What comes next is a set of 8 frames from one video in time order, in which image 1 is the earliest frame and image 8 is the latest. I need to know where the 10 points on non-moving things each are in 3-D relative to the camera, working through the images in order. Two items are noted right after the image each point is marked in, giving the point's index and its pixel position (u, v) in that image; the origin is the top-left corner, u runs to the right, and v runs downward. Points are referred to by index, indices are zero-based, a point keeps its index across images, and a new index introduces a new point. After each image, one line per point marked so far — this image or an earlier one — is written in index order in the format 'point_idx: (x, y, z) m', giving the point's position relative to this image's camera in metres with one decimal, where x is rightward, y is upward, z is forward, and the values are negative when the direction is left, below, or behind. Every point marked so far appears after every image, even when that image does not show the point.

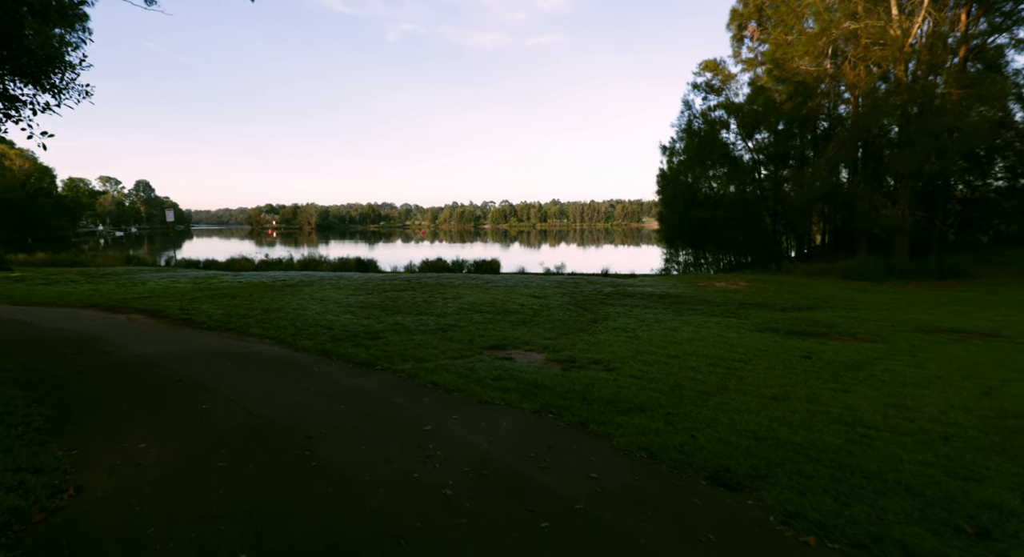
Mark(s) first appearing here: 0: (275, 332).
0: (-4.5, -1.1, +10.2) m
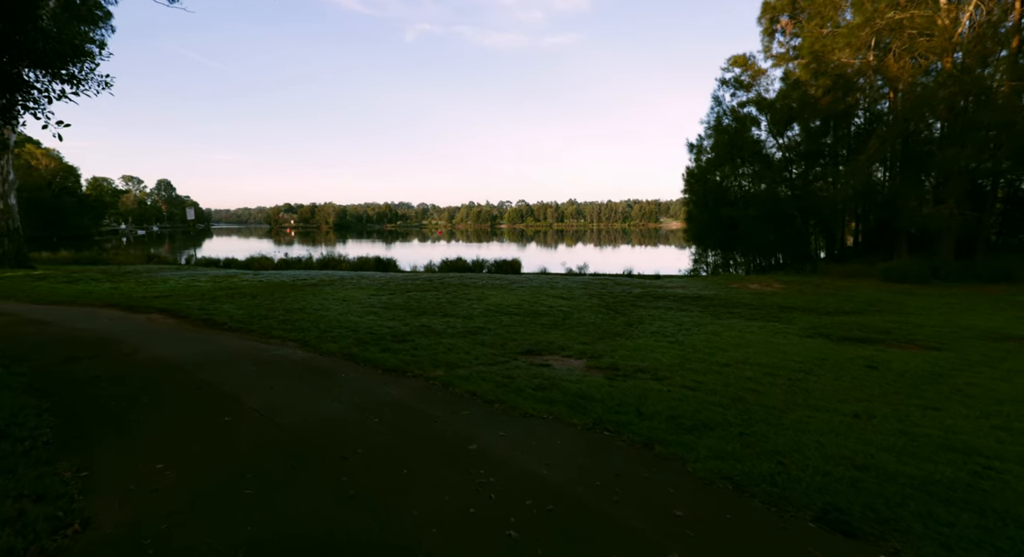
0: (-3.9, -1.1, +9.8) m
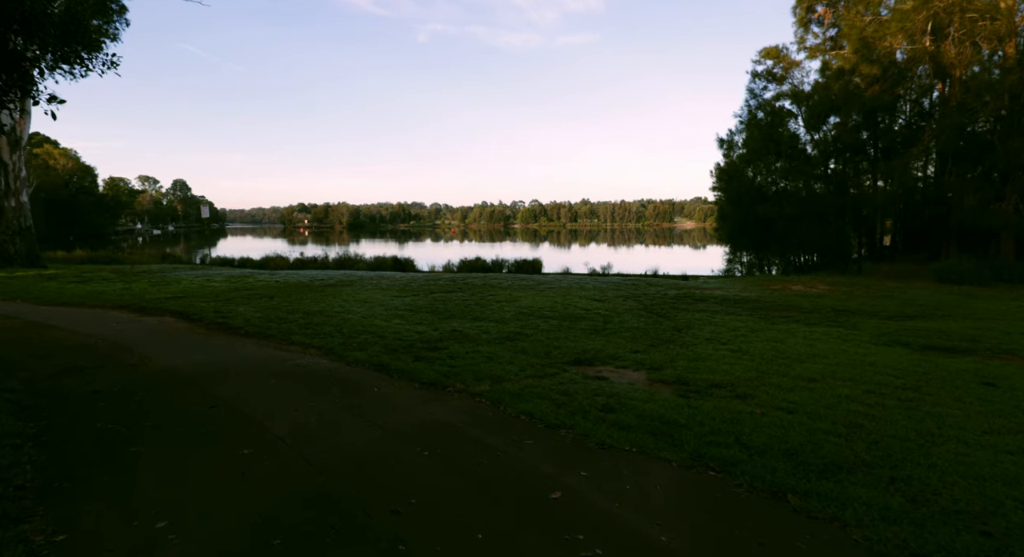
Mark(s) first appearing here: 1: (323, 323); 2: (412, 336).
0: (-3.2, -1.1, +8.9) m
1: (-3.7, -1.0, +10.6) m
2: (-1.7, -1.1, +9.4) m
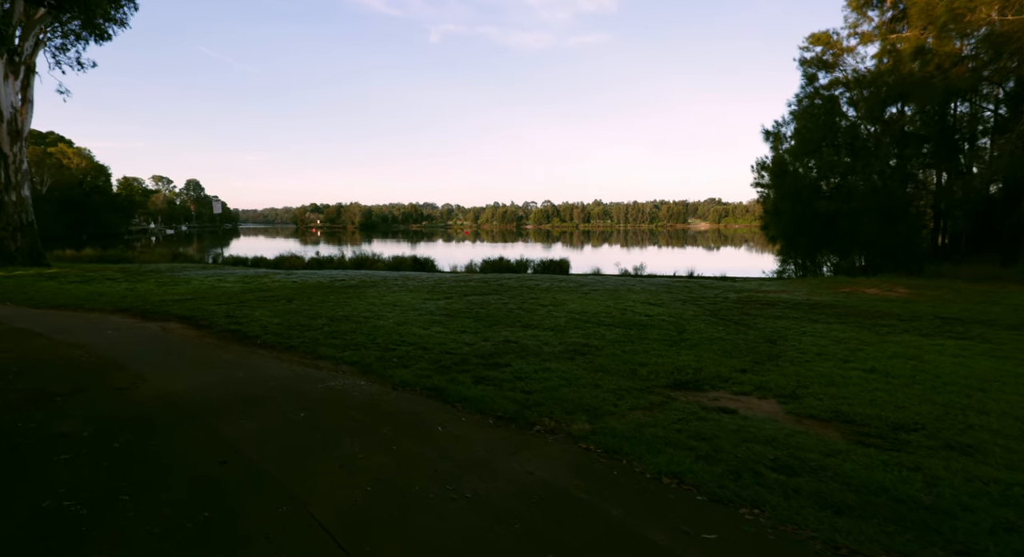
0: (-2.2, -1.1, +7.4) m
1: (-2.7, -1.0, +9.0) m
2: (-0.7, -1.1, +7.8) m
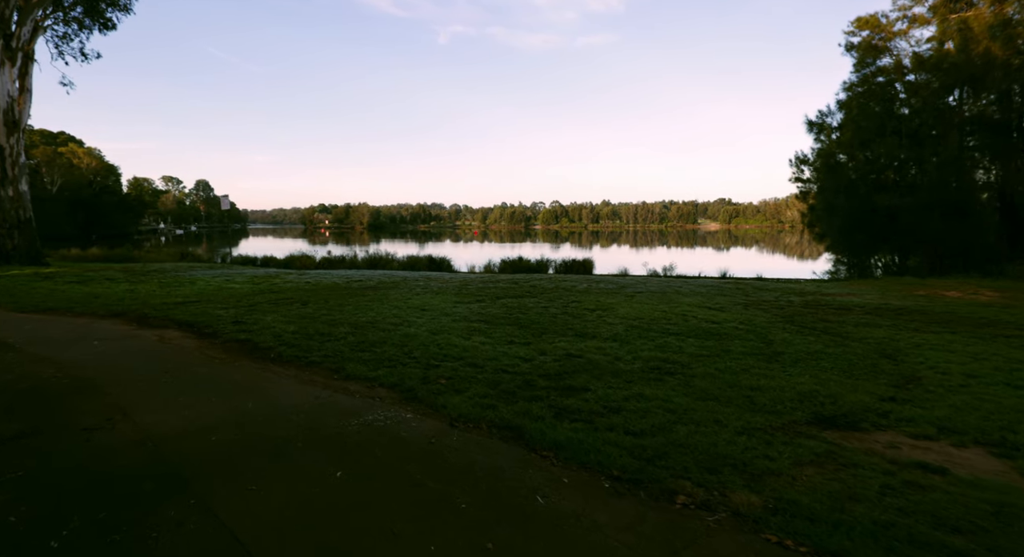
0: (-1.4, -1.1, +5.9) m
1: (-1.8, -1.0, +7.6) m
2: (+0.1, -1.1, +6.4) m
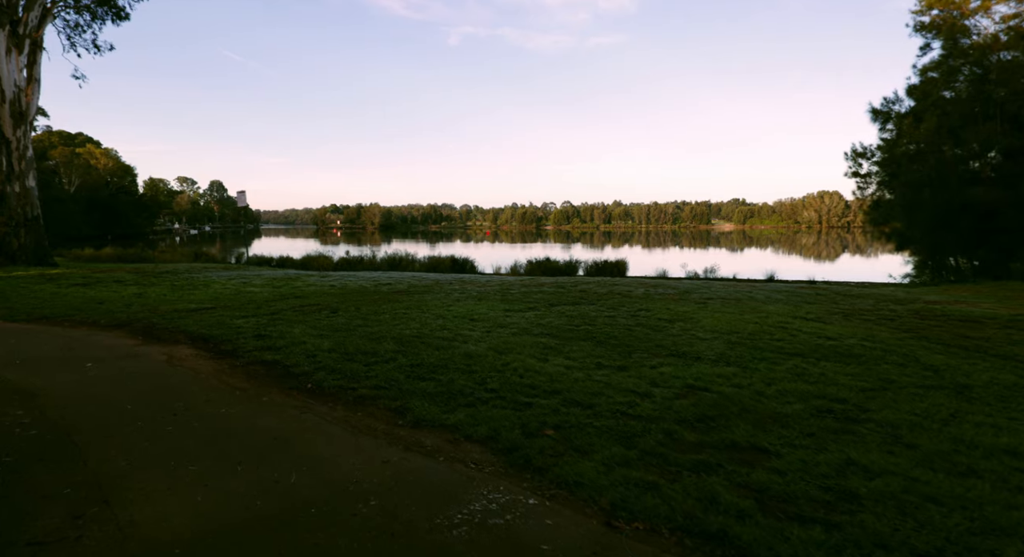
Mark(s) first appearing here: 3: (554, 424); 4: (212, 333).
0: (-0.3, -1.2, +4.3) m
1: (-0.7, -1.1, +6.0) m
2: (+1.2, -1.2, +4.7) m
3: (+0.4, -1.2, +4.4) m
4: (-4.6, -0.8, +8.1) m
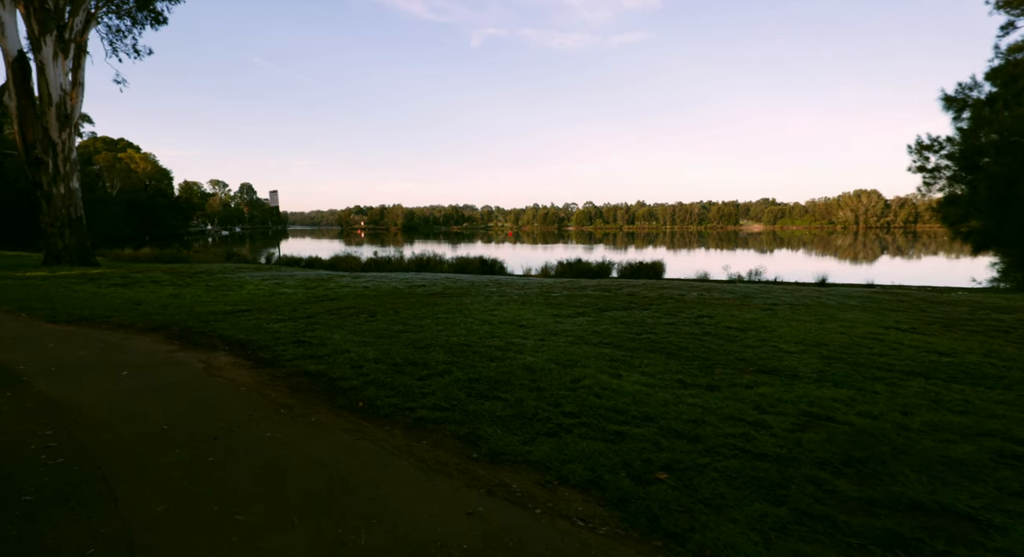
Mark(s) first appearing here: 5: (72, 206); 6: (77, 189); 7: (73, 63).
0: (+0.4, -1.2, +3.5) m
1: (+0.1, -1.1, +5.2) m
2: (+1.9, -1.2, +3.8) m
3: (+1.1, -1.2, +3.6) m
4: (-3.7, -0.8, +7.5) m
5: (-14.9, +2.5, +17.4) m
6: (-14.9, +3.1, +17.7) m
7: (-15.0, +7.4, +17.7) m
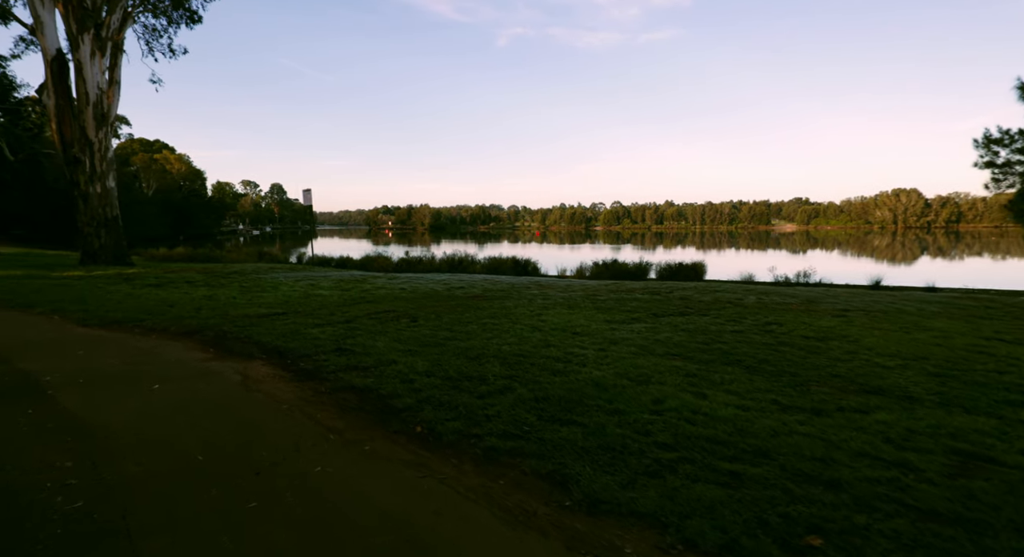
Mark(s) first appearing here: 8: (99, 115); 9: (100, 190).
0: (+1.0, -1.3, +2.8) m
1: (+0.7, -1.2, +4.5) m
2: (+2.5, -1.3, +3.1) m
3: (+1.6, -1.3, +2.8) m
4: (-2.9, -0.9, +7.0) m
5: (-13.6, +2.5, +17.5) m
6: (-13.6, +3.1, +17.7) m
7: (-13.7, +7.4, +17.7) m
8: (-13.5, +5.4, +17.0) m
9: (-13.6, +2.9, +17.2) m
